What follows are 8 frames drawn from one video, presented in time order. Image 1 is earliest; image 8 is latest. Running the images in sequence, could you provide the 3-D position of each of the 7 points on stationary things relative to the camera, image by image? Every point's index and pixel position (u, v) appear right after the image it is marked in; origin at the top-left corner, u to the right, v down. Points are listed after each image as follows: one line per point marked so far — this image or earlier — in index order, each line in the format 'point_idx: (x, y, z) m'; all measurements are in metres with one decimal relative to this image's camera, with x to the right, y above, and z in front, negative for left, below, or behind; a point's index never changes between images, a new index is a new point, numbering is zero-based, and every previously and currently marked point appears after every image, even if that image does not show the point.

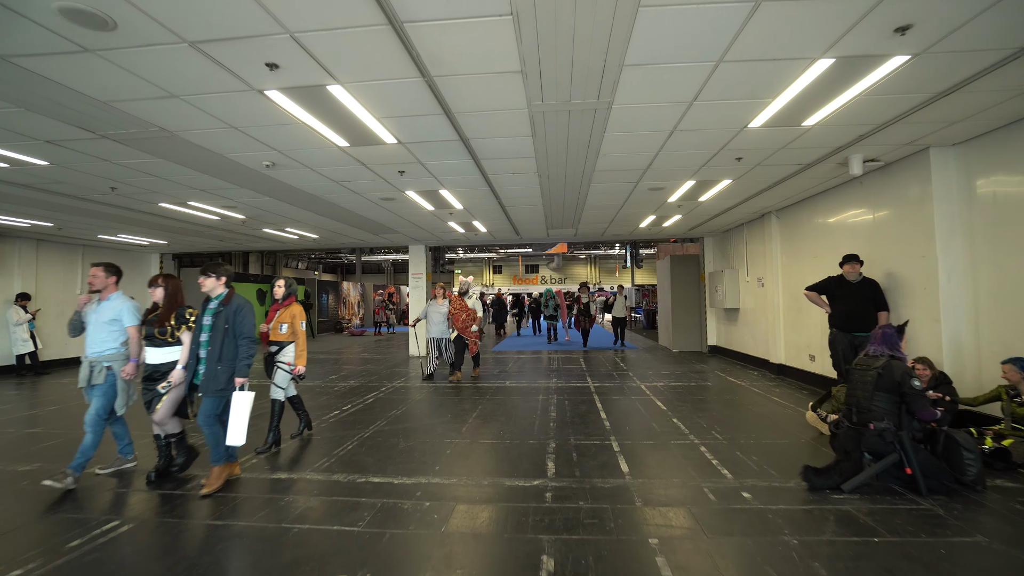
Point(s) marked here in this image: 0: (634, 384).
0: (+1.7, -1.3, +6.7) m
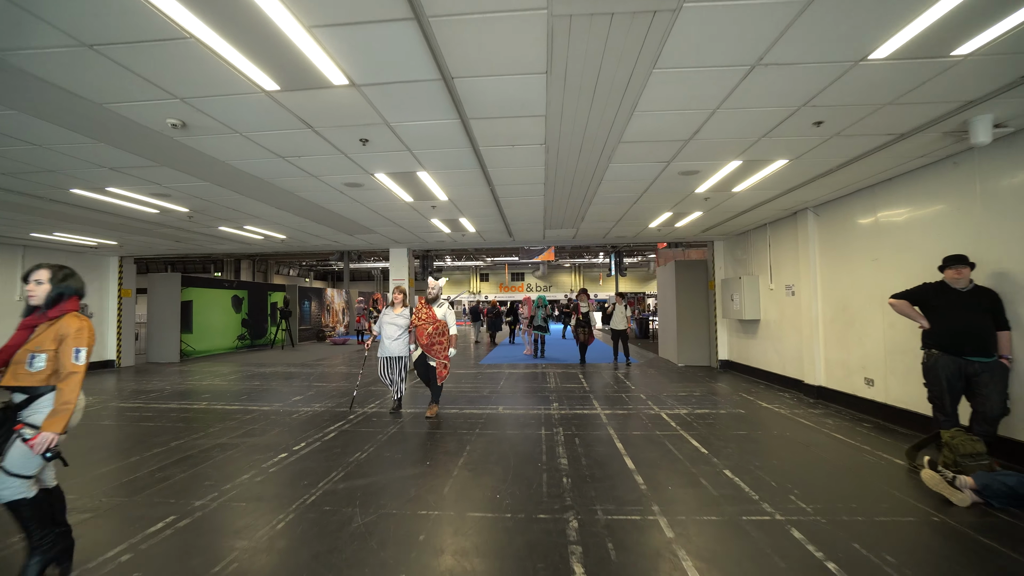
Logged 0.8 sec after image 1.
0: (+1.6, -1.4, +5.7) m
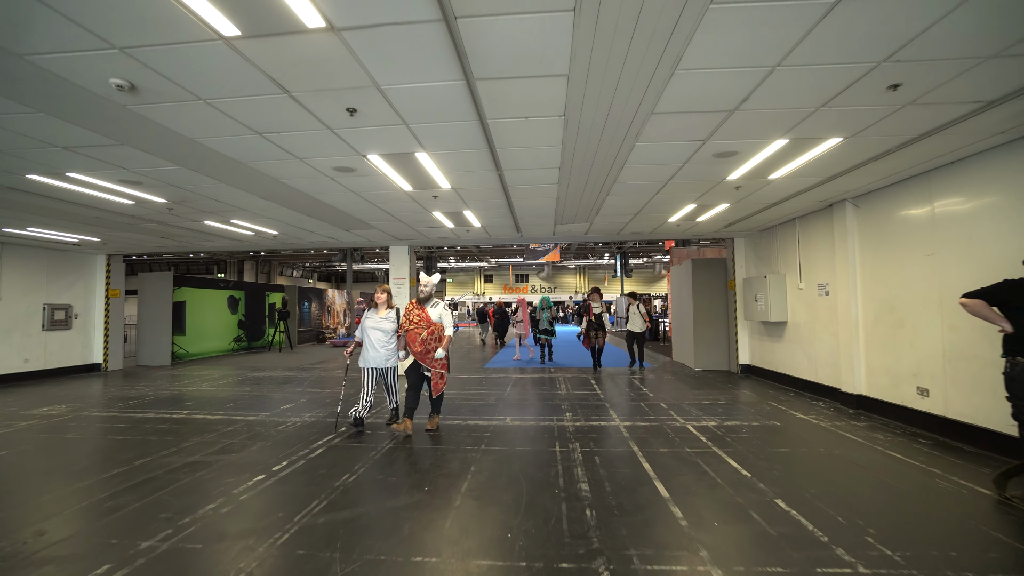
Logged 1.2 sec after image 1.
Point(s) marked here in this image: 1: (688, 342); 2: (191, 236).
0: (+1.7, -1.4, +5.2) m
1: (+3.3, -1.0, +8.7) m
2: (-5.5, +0.8, +8.0) m
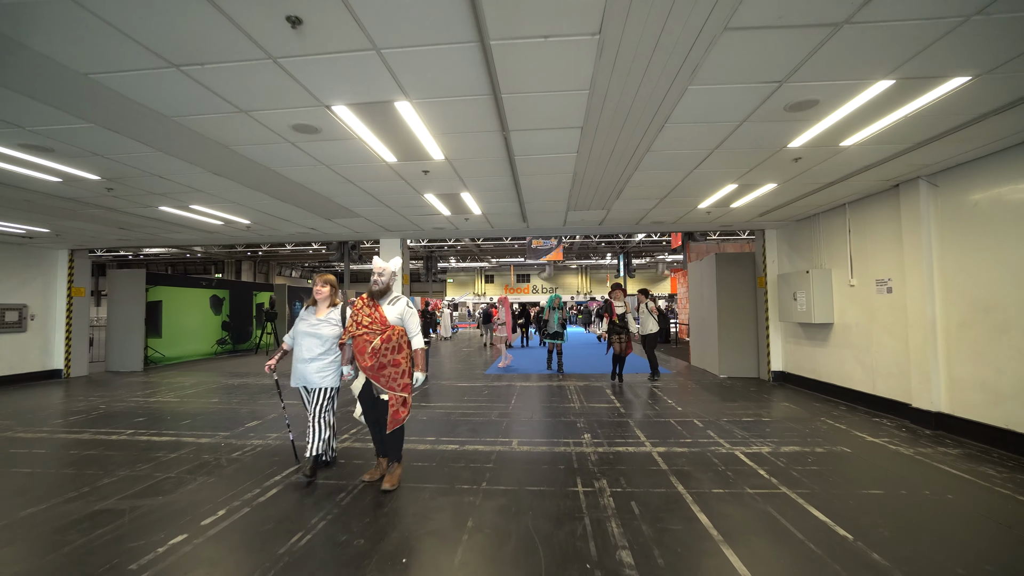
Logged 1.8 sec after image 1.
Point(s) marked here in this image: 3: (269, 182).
0: (+1.8, -1.3, +4.4) m
1: (+3.3, -1.0, +7.9) m
2: (-5.4, +0.9, +7.1) m
3: (-2.3, +1.0, +4.5) m
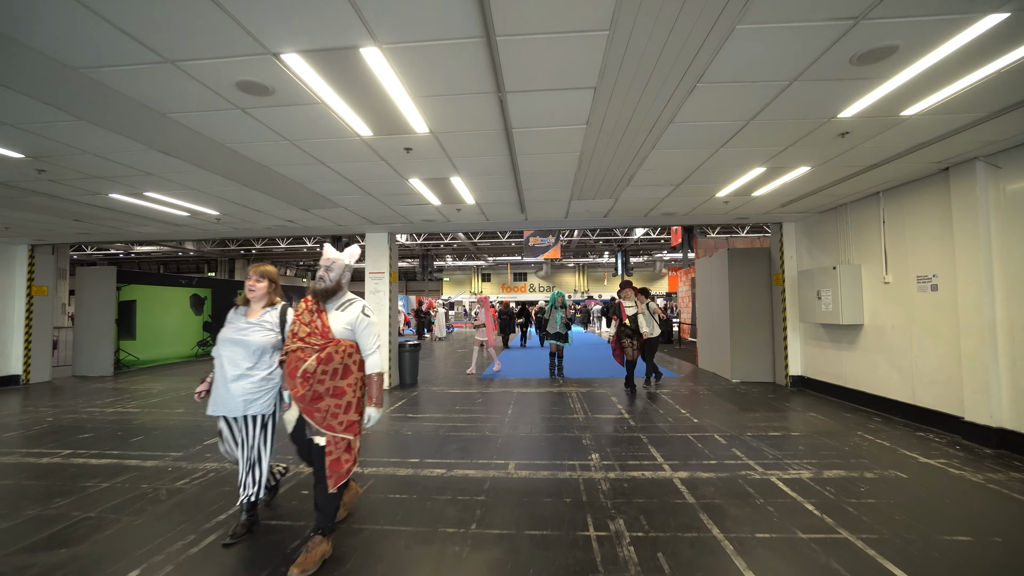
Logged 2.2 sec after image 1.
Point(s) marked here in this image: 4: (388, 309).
0: (+1.8, -1.3, +3.8) m
1: (+3.3, -0.9, +7.3) m
2: (-5.5, +0.9, +6.5) m
3: (-2.3, +1.0, +3.9) m
4: (-1.9, -0.3, +7.0) m
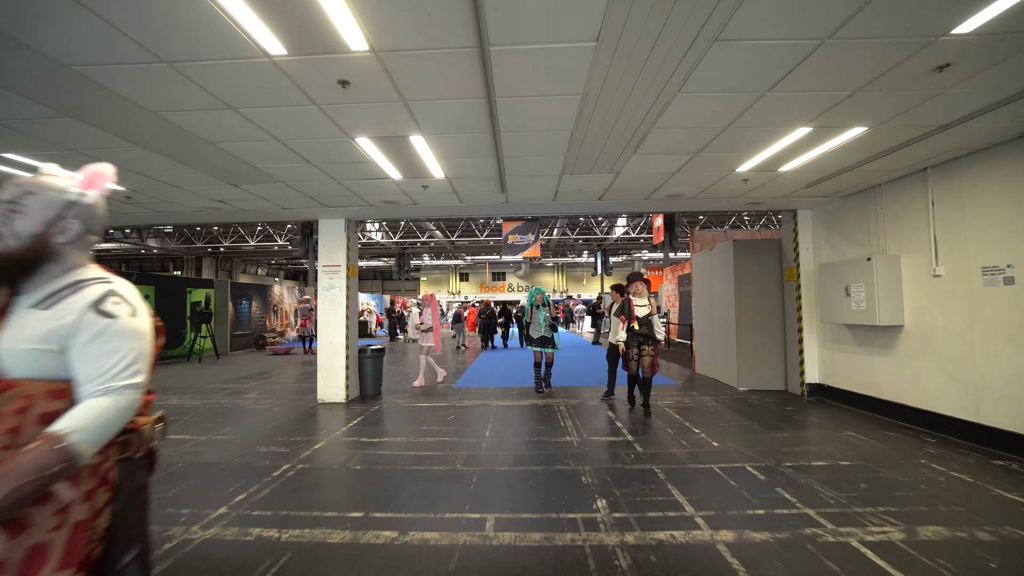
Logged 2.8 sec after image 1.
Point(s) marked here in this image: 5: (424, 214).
0: (+1.6, -1.2, +3.0) m
1: (+3.0, -0.9, +6.6) m
2: (-5.7, +0.9, +5.4) m
3: (-2.5, +1.1, +2.9) m
4: (-2.1, -0.2, +6.0) m
5: (-1.1, +0.9, +5.7) m
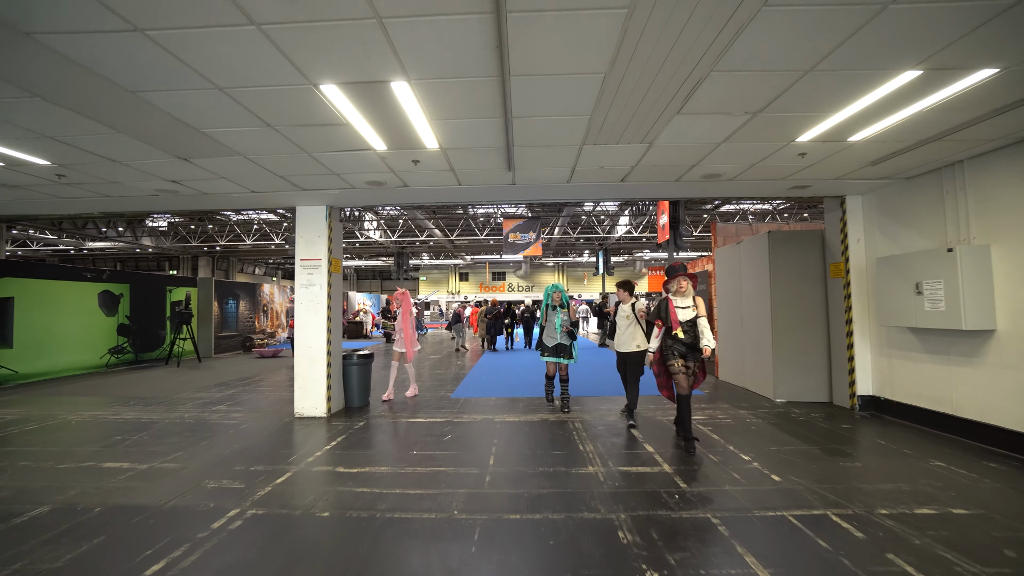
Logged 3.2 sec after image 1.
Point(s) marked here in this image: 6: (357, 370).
0: (+1.7, -1.2, +2.2) m
1: (+3.1, -0.9, +5.8) m
2: (-5.6, +1.0, +4.6) m
3: (-2.4, +1.1, +2.1) m
4: (-2.1, -0.2, +5.2) m
5: (-1.0, +1.0, +5.0) m
6: (-1.8, -1.0, +5.4) m
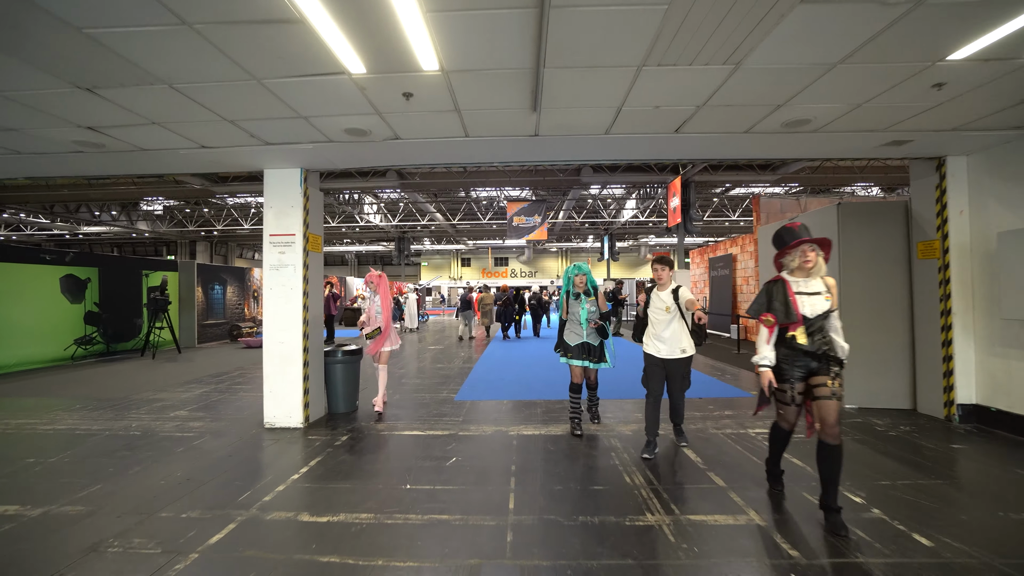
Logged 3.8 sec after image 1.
0: (+1.8, -1.1, +1.3) m
1: (+3.2, -0.7, +4.8) m
2: (-5.5, +1.1, +3.6) m
3: (-2.2, +1.2, +1.1) m
4: (-1.9, -0.1, +4.2) m
5: (-0.8, +1.1, +4.0) m
6: (-1.6, -0.8, +4.5) m
